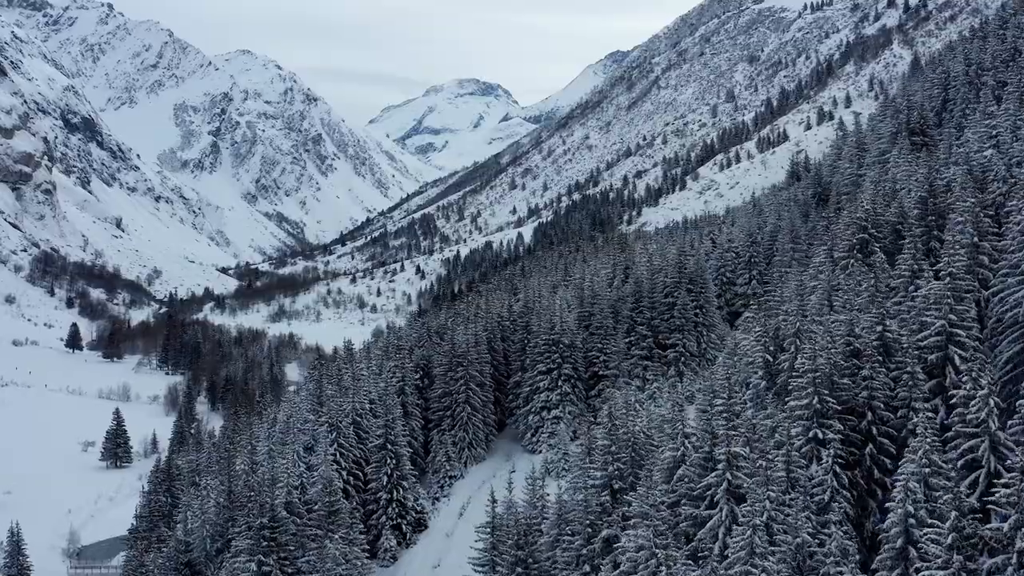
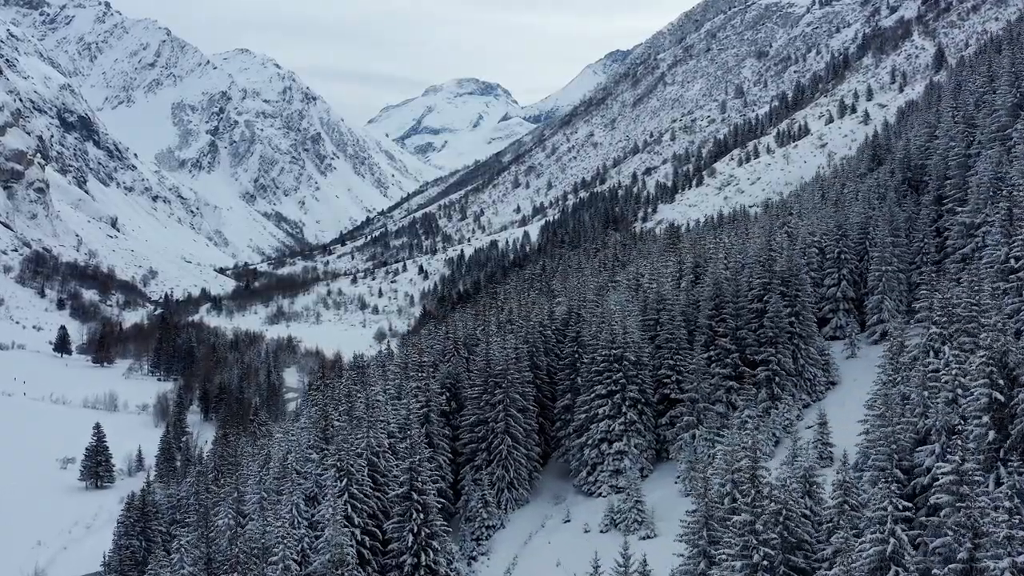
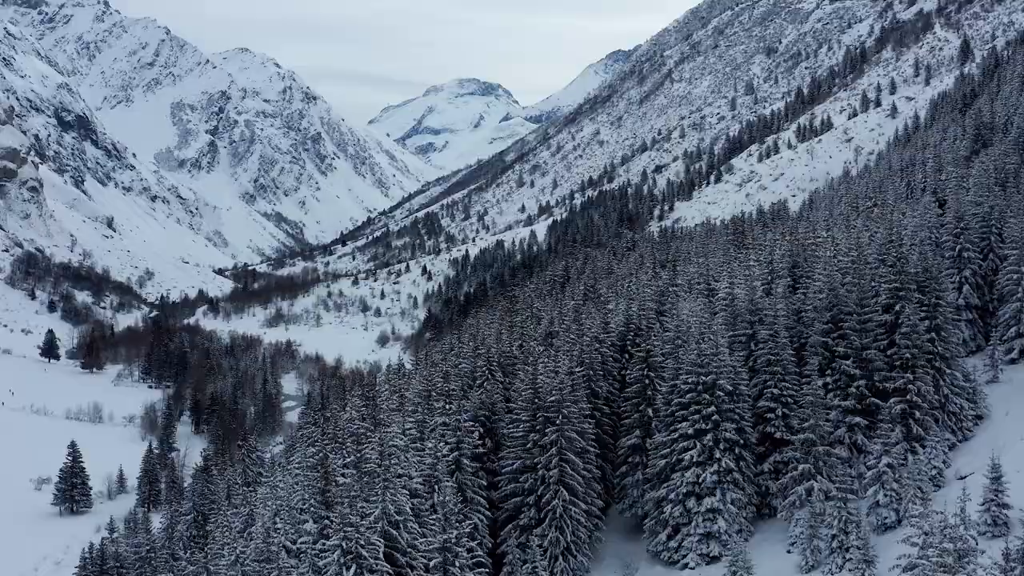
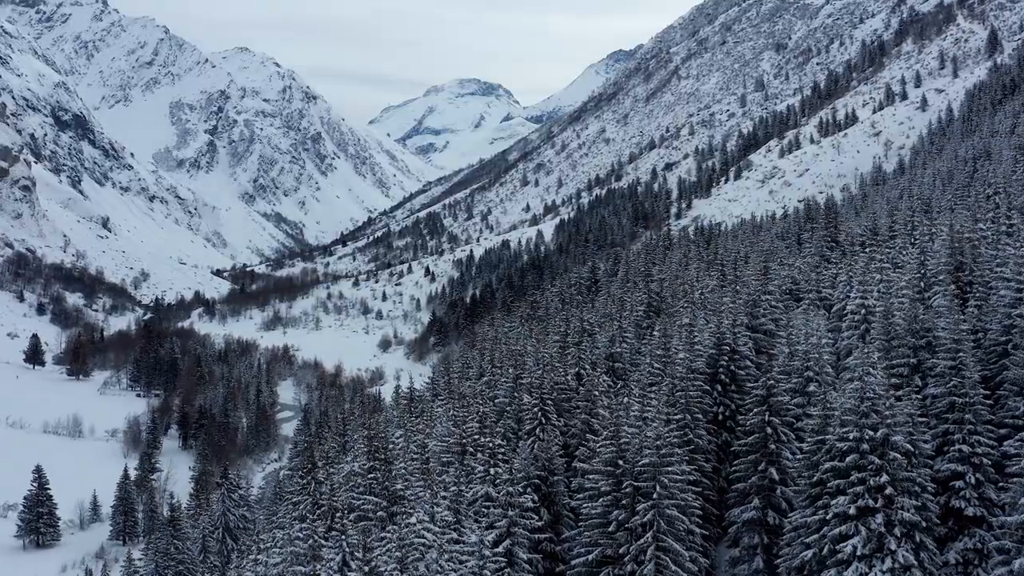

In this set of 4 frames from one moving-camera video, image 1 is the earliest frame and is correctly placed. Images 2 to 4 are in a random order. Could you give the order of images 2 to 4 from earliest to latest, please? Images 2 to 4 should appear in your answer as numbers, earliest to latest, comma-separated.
2, 3, 4
